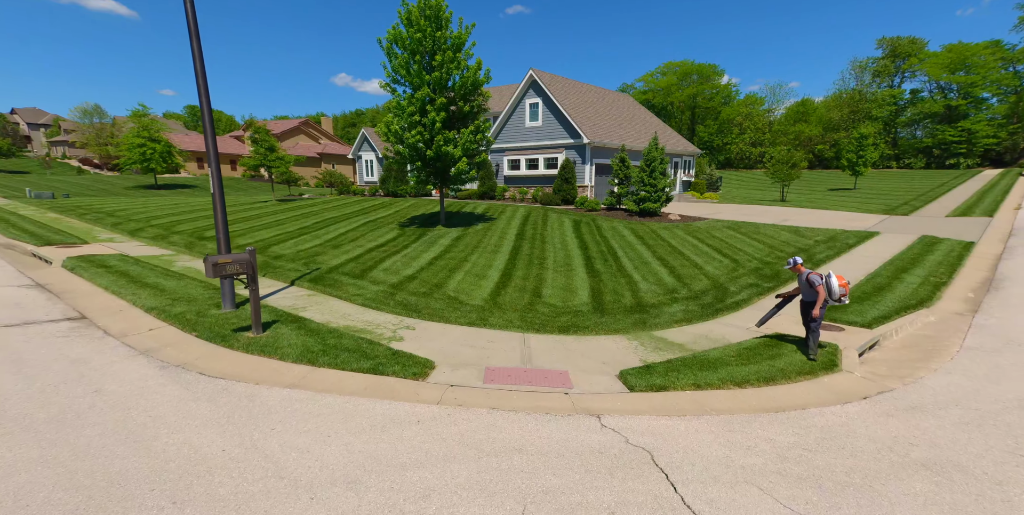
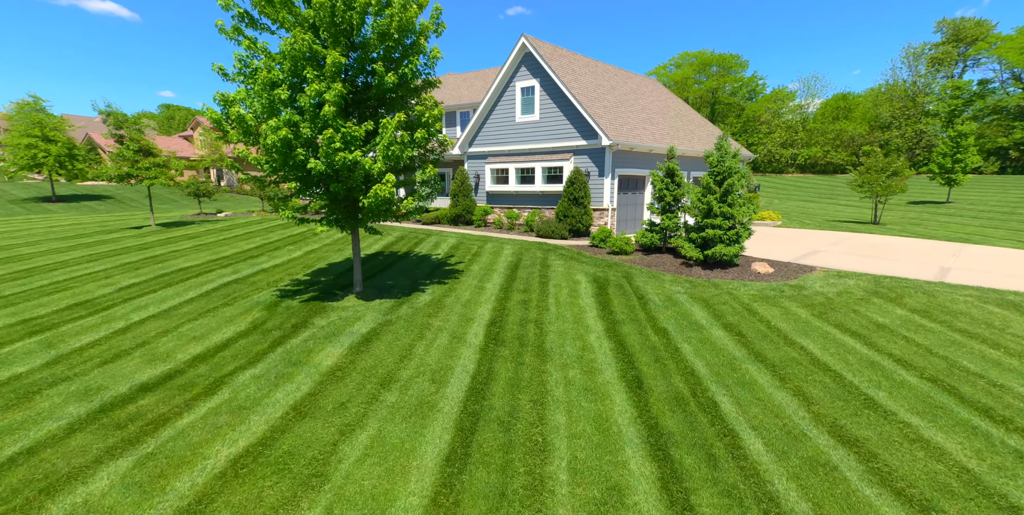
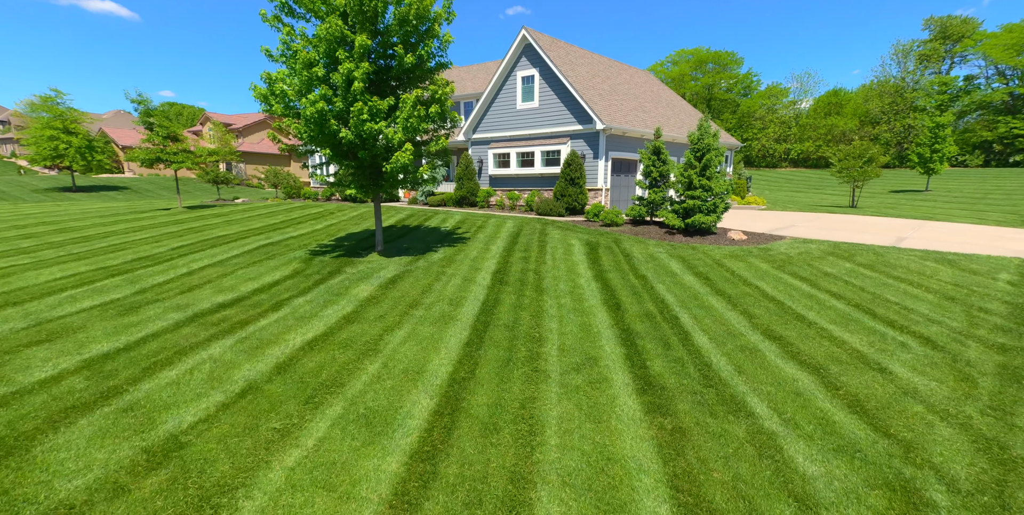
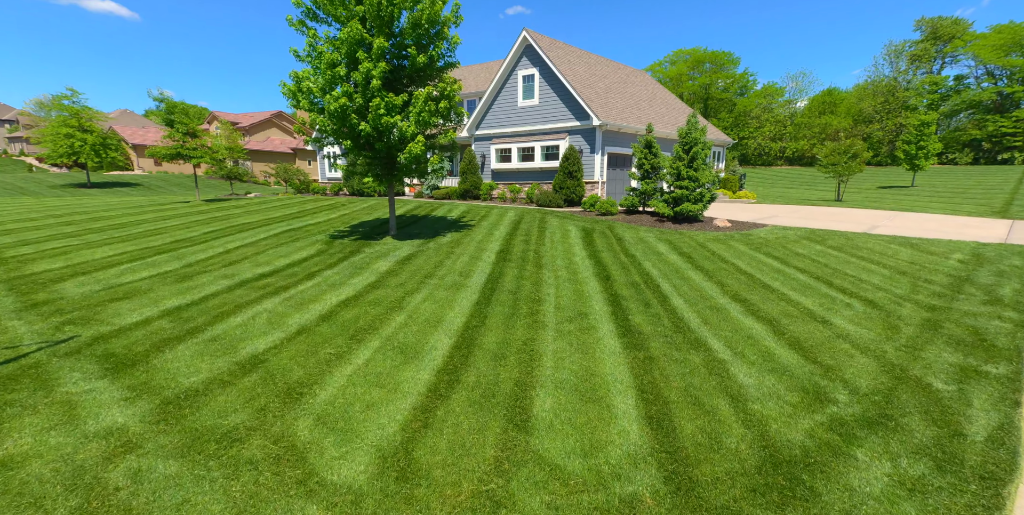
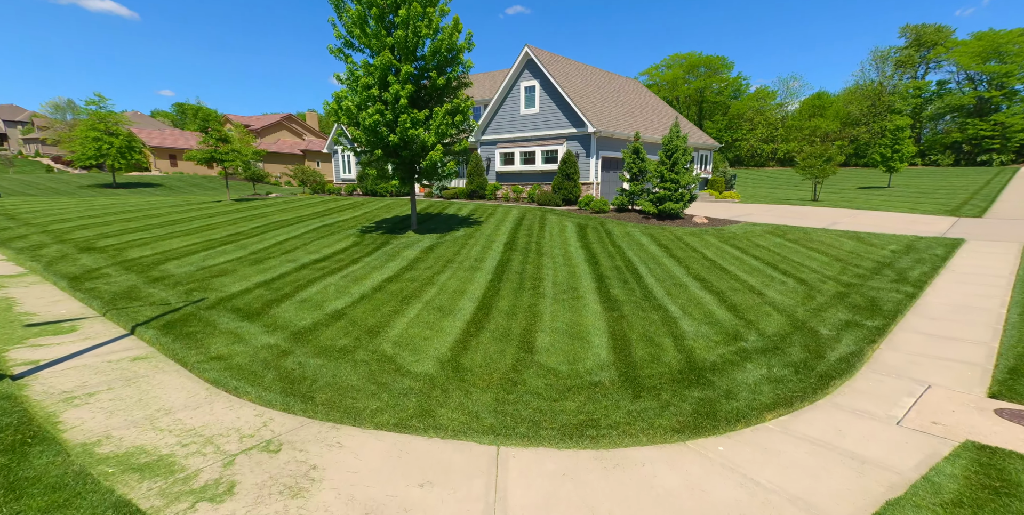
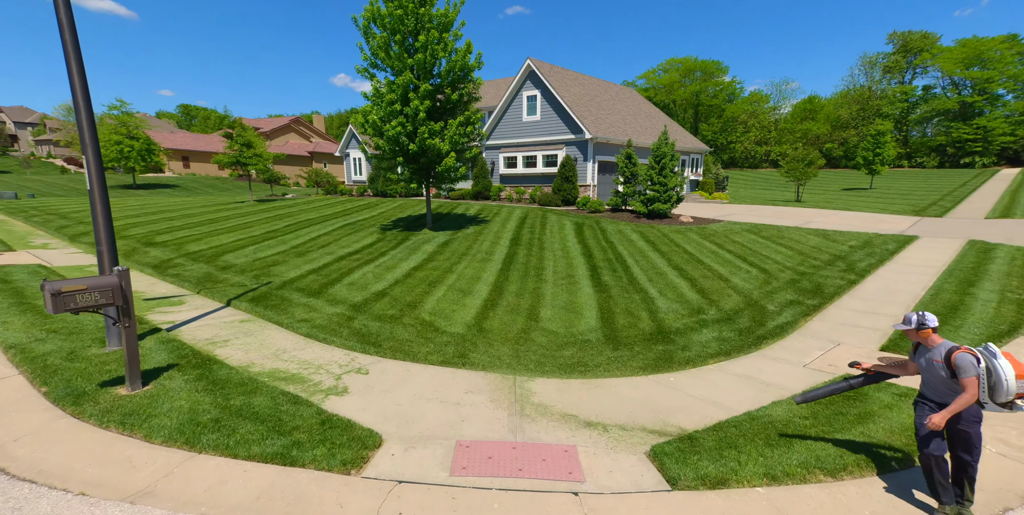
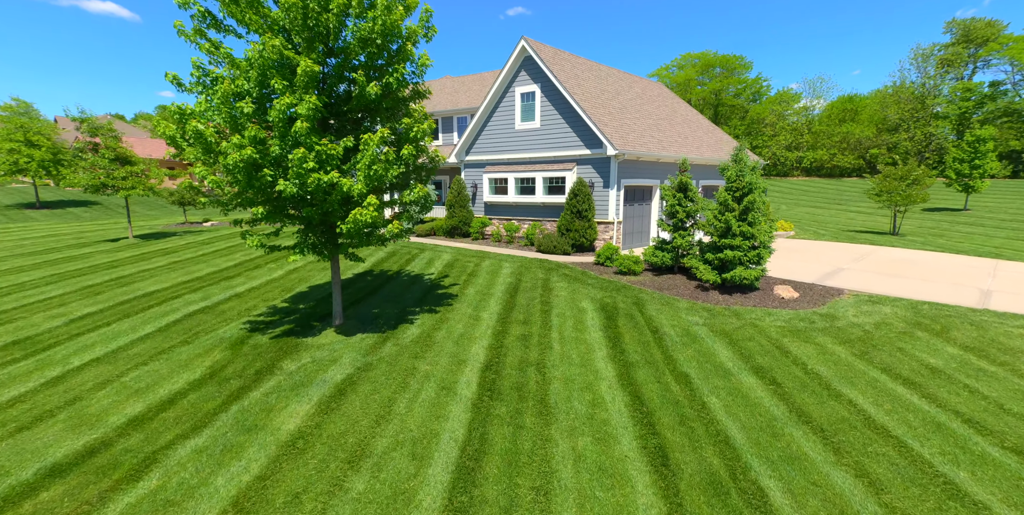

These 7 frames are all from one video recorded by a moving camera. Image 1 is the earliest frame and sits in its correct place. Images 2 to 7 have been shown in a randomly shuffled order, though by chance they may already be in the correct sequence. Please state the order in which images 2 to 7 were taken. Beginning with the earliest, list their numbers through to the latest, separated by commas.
6, 5, 4, 3, 2, 7
